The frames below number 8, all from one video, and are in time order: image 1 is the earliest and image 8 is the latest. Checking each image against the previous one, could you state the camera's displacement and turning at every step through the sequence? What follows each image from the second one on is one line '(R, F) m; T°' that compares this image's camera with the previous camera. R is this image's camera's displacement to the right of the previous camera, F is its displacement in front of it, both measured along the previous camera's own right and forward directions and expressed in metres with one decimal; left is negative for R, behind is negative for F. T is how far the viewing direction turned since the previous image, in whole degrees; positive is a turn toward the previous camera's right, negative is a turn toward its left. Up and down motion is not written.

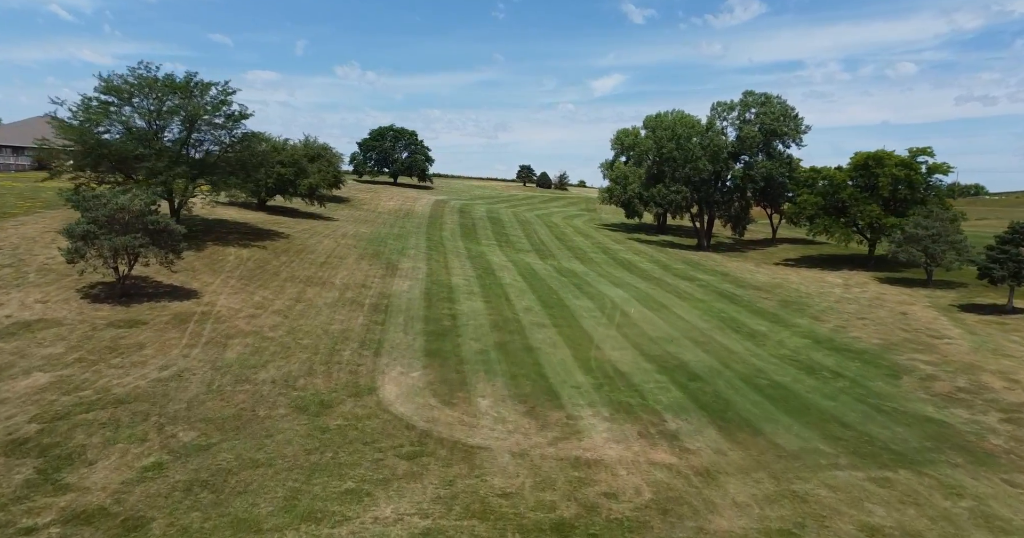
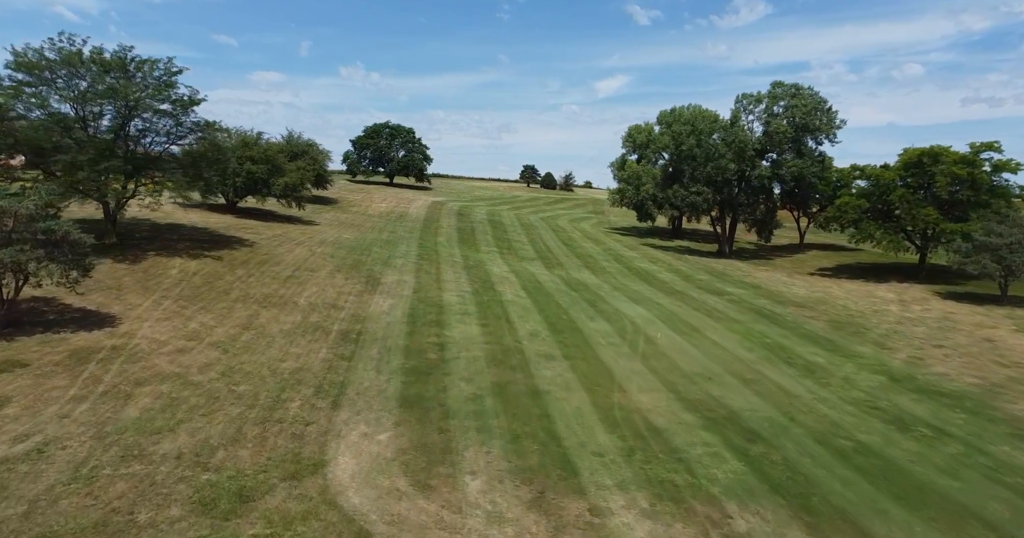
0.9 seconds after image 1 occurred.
(0.0, +4.0) m; 0°
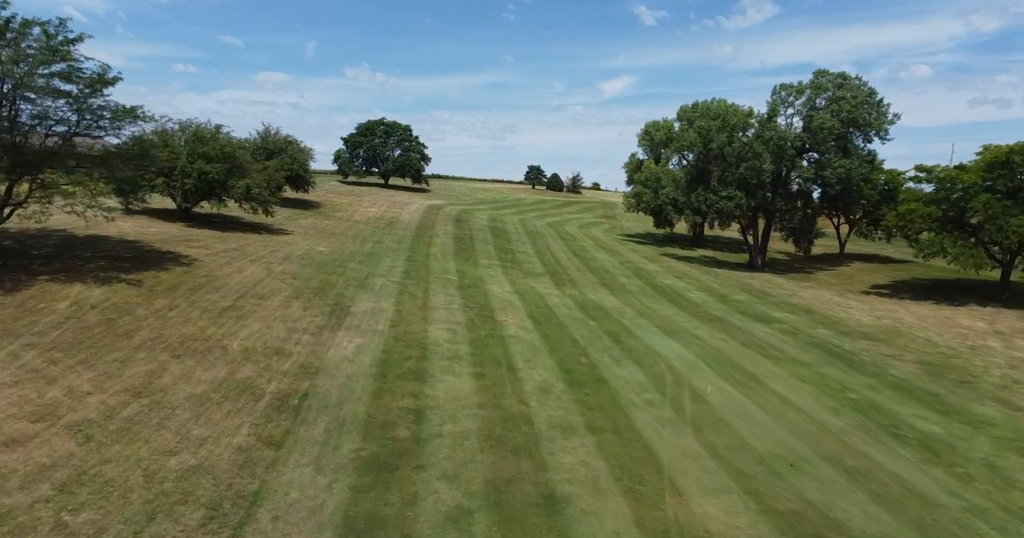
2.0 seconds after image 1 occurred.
(0.0, +4.9) m; 0°
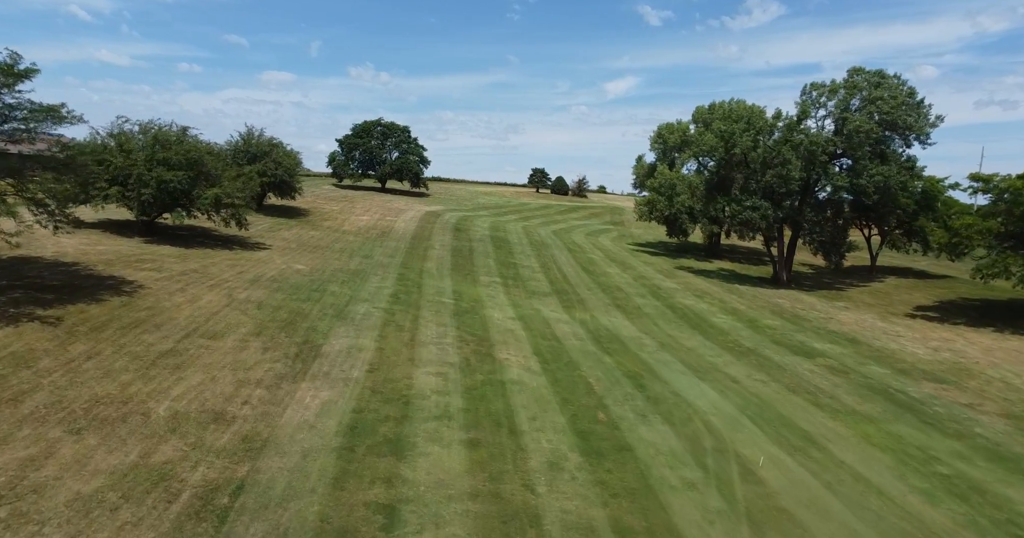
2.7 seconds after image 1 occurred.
(0.0, +3.1) m; 0°
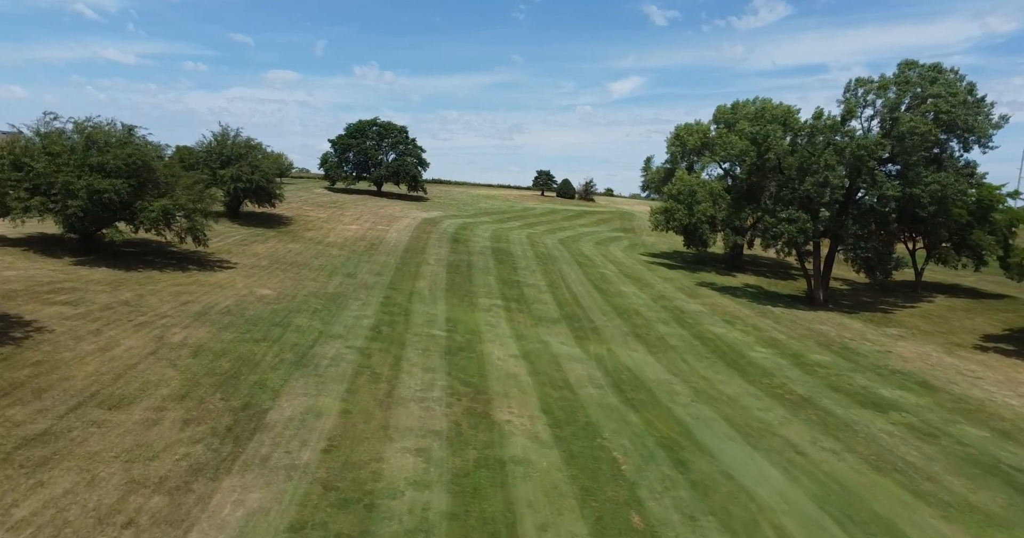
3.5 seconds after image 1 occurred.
(0.0, +3.7) m; 0°
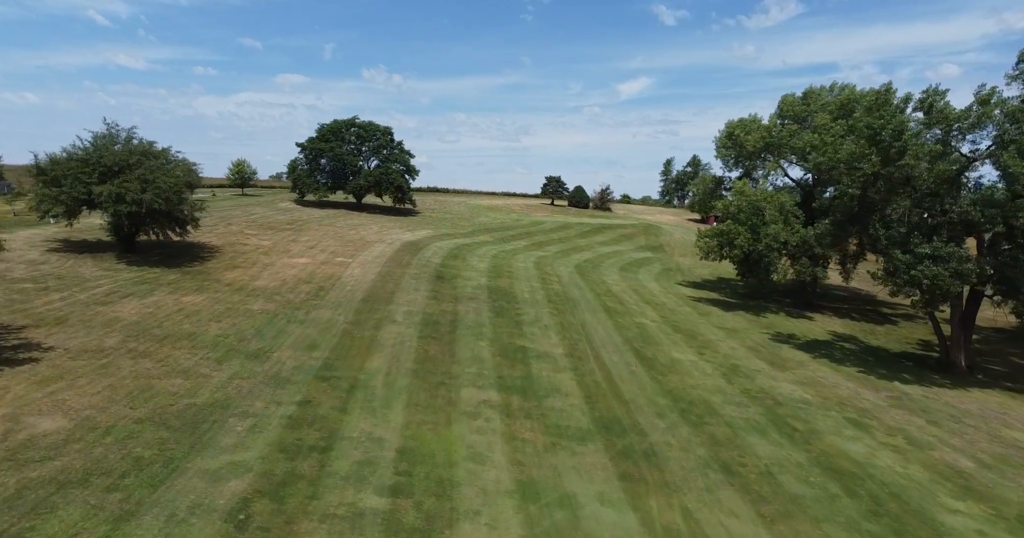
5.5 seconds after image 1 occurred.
(+0.2, +9.6) m; -1°
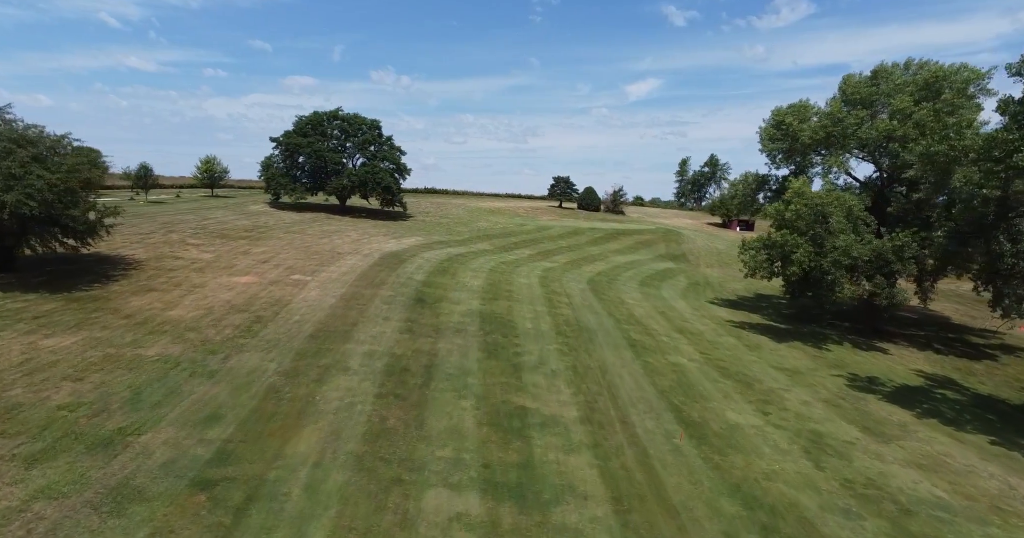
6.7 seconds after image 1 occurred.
(+0.3, +5.9) m; -1°
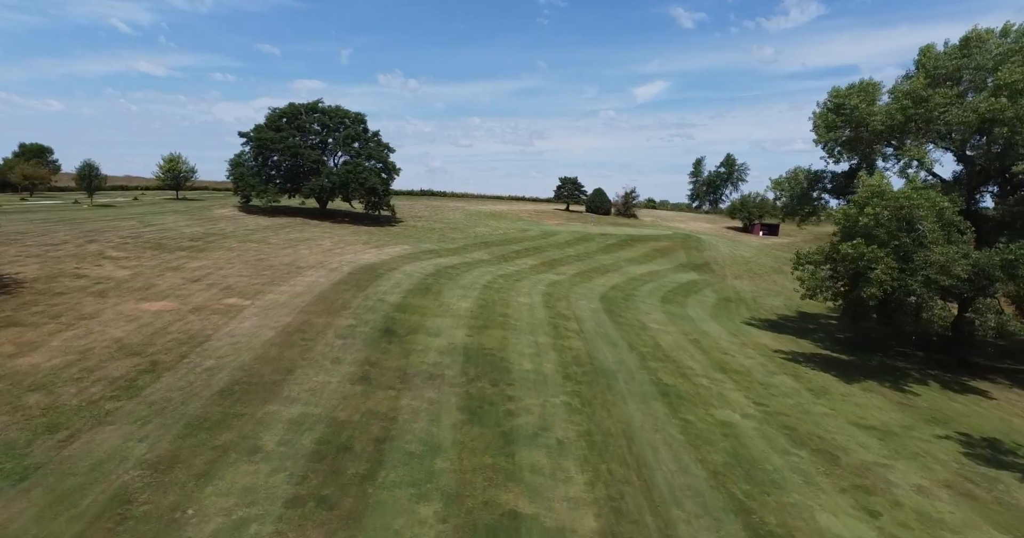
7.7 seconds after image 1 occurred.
(+0.3, +5.2) m; -1°
